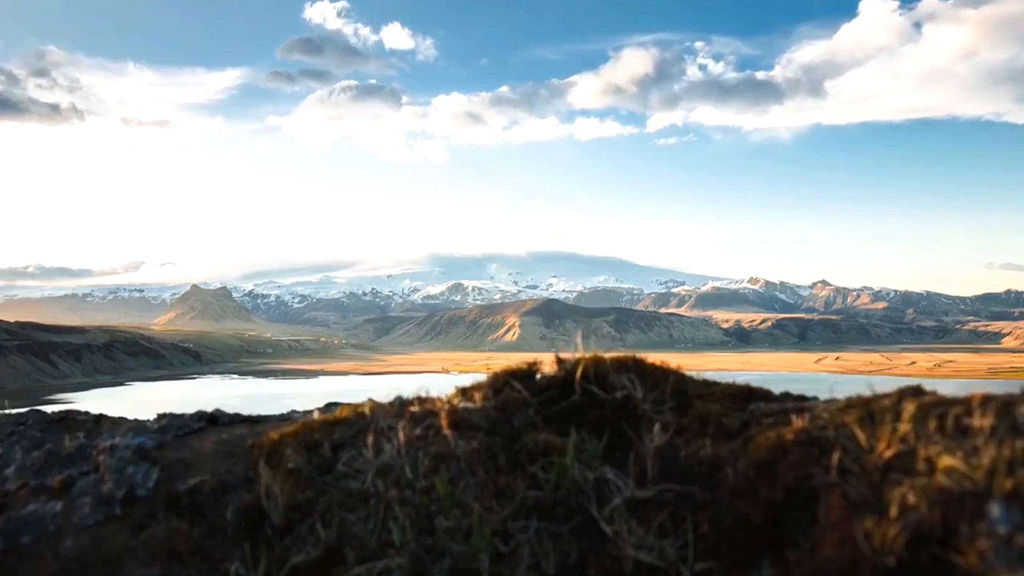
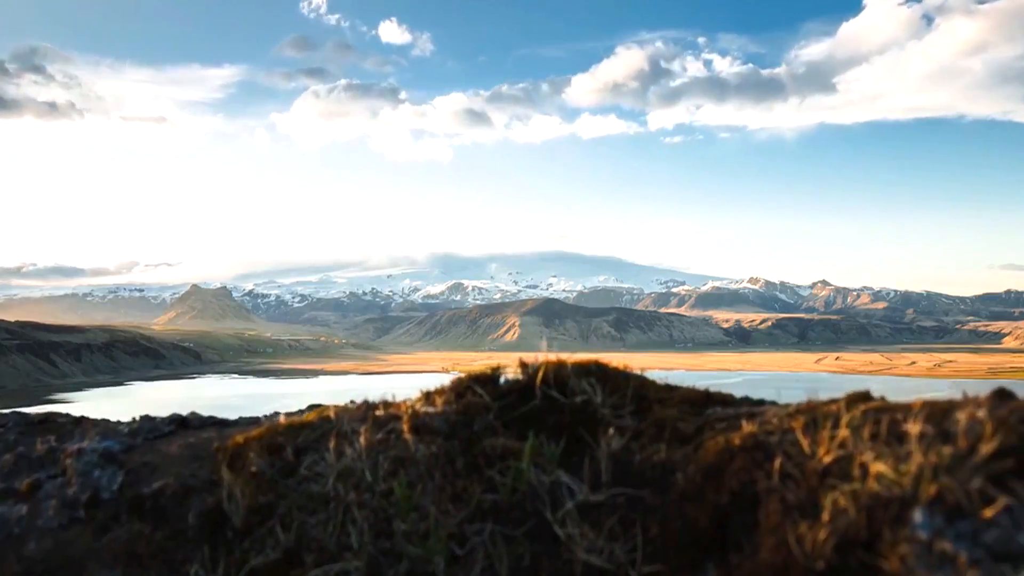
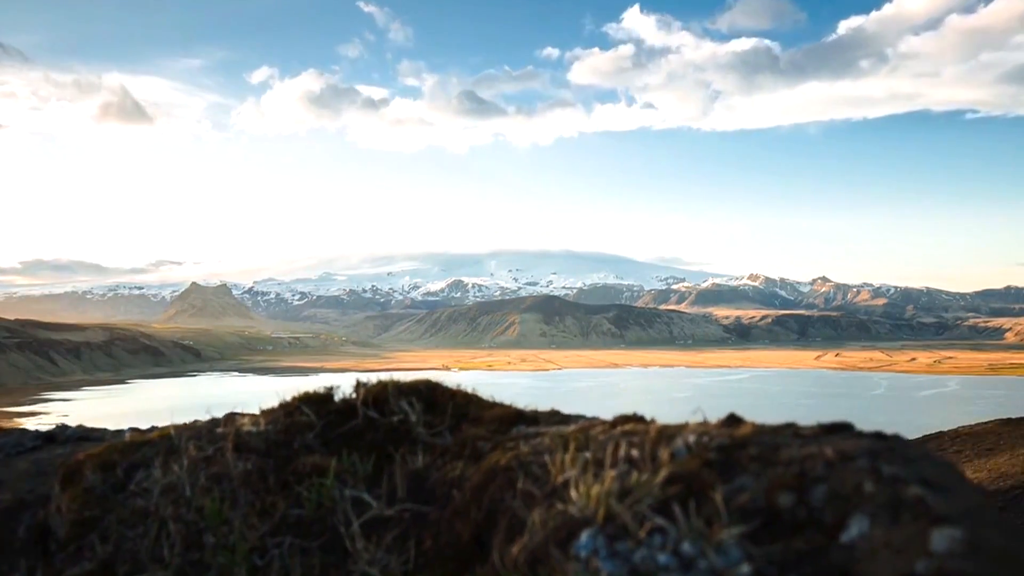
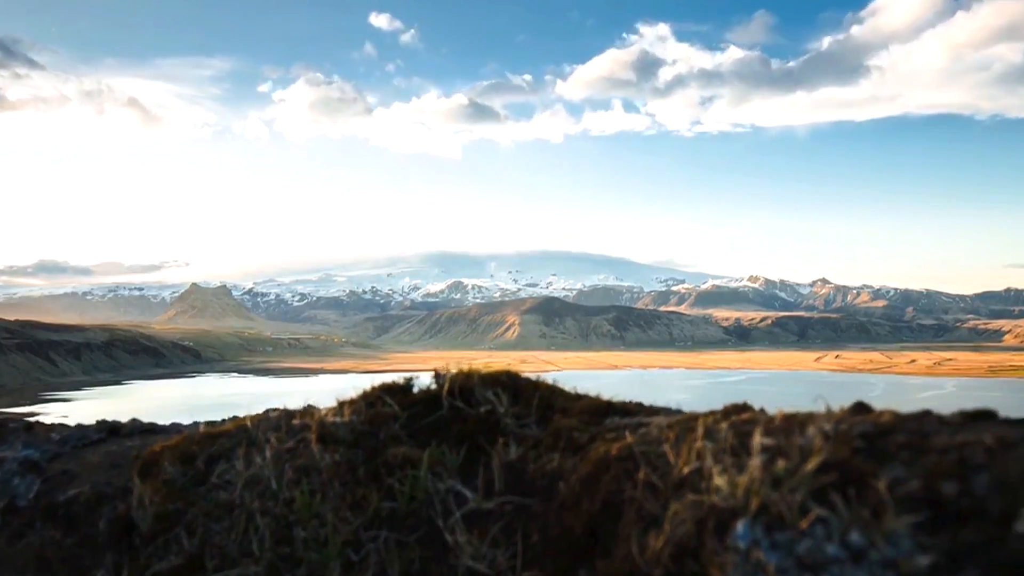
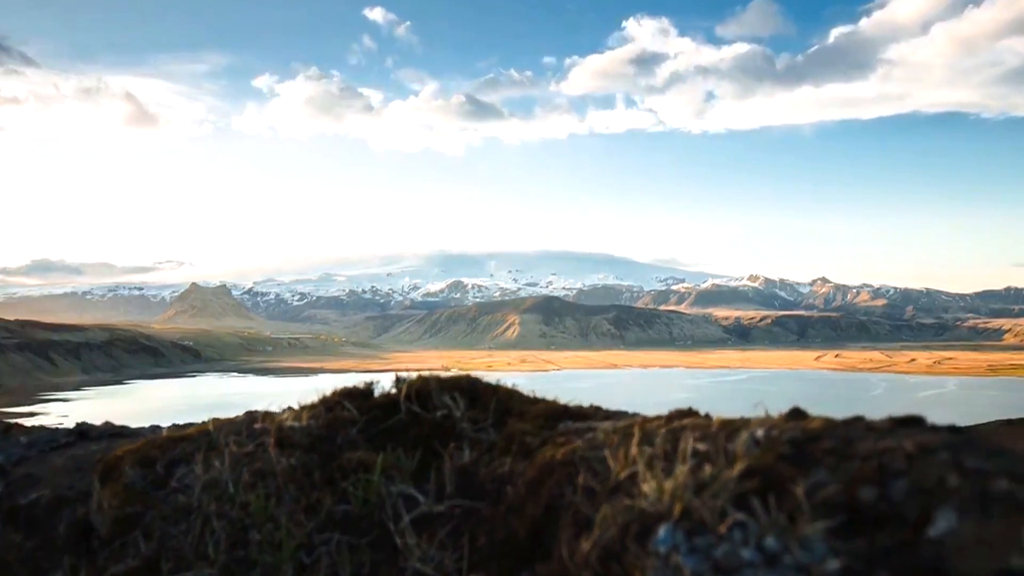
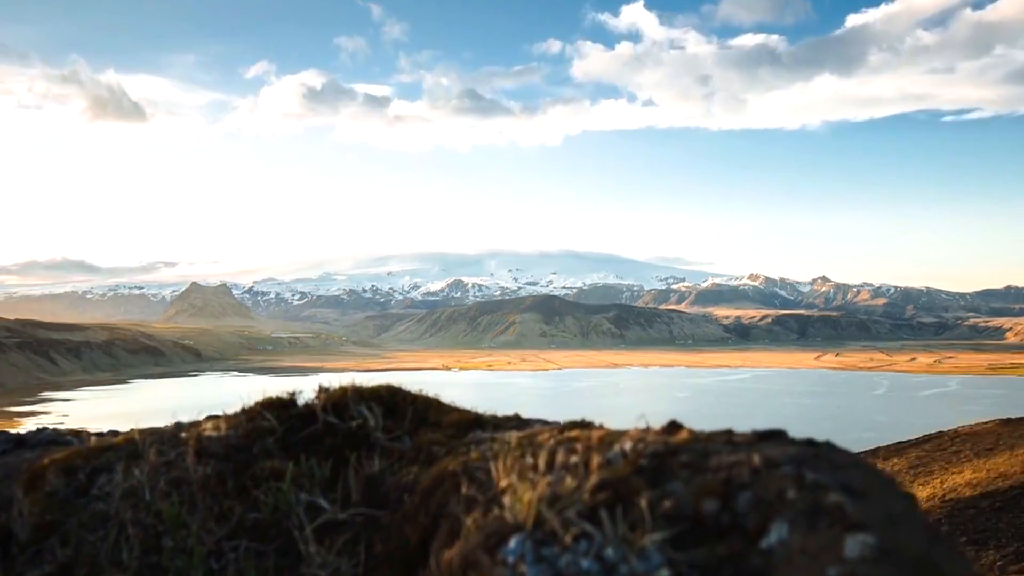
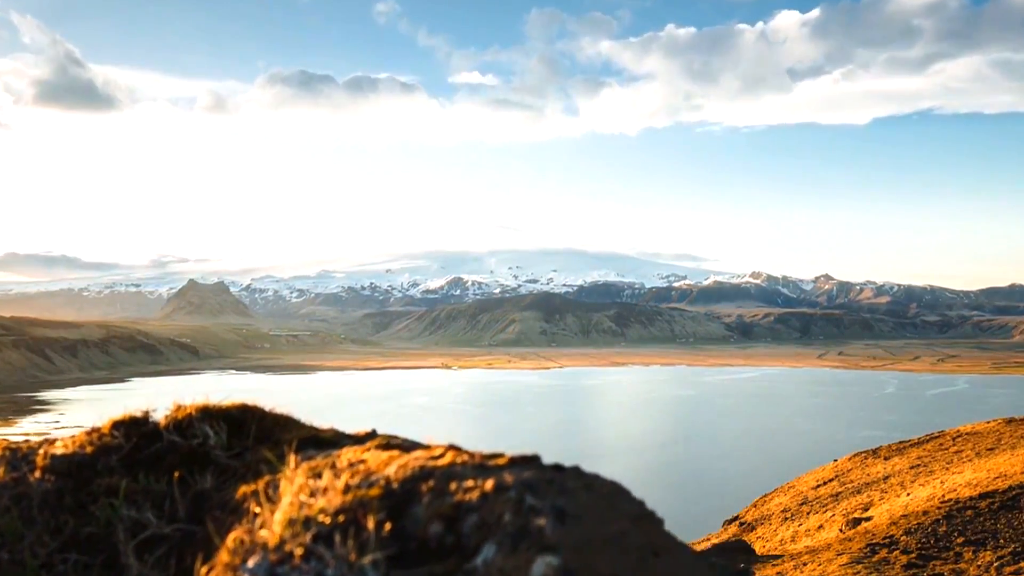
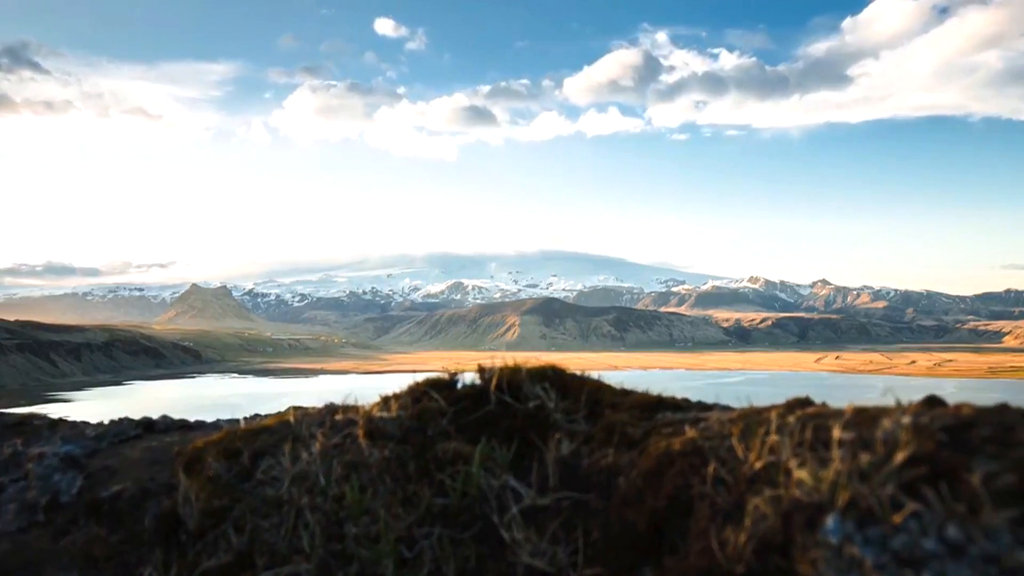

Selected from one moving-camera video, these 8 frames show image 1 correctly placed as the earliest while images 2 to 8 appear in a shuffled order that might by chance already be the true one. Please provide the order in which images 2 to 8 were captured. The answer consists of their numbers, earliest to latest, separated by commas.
2, 8, 4, 5, 3, 6, 7
